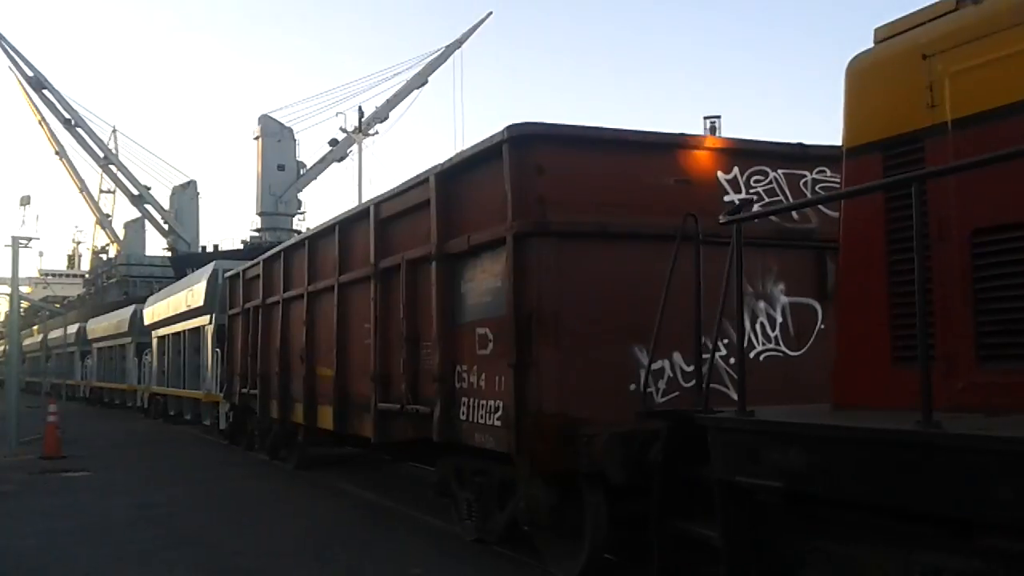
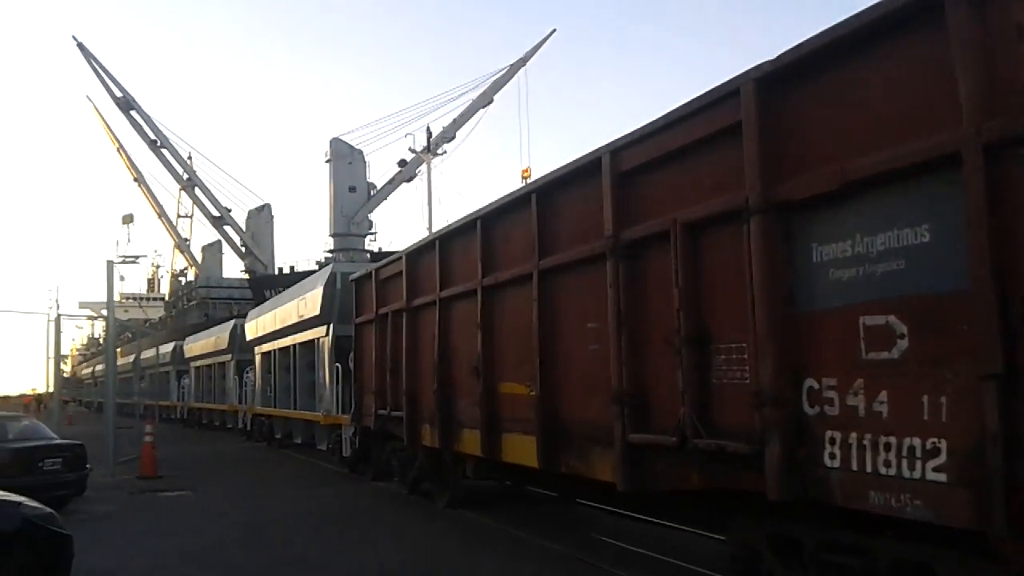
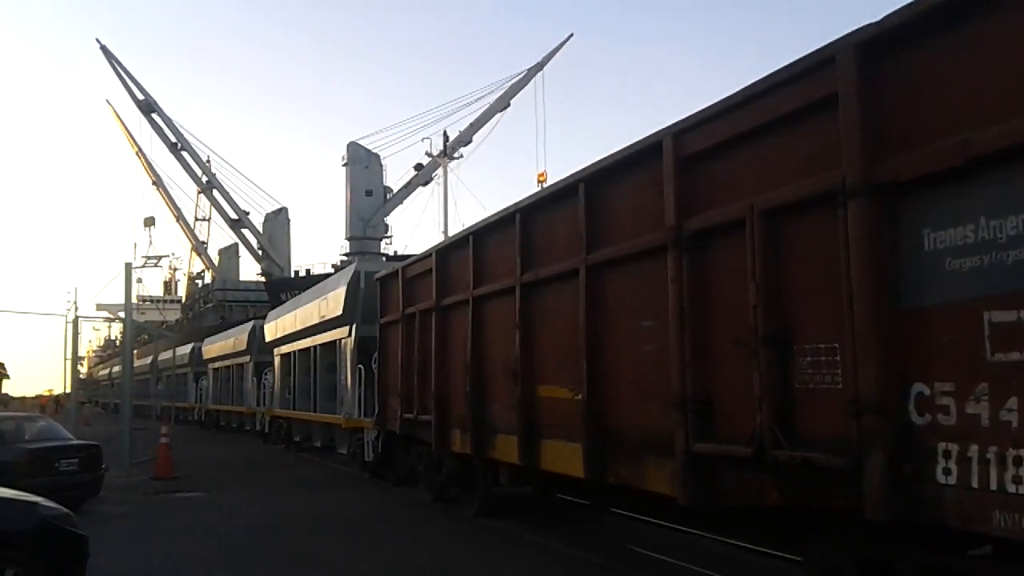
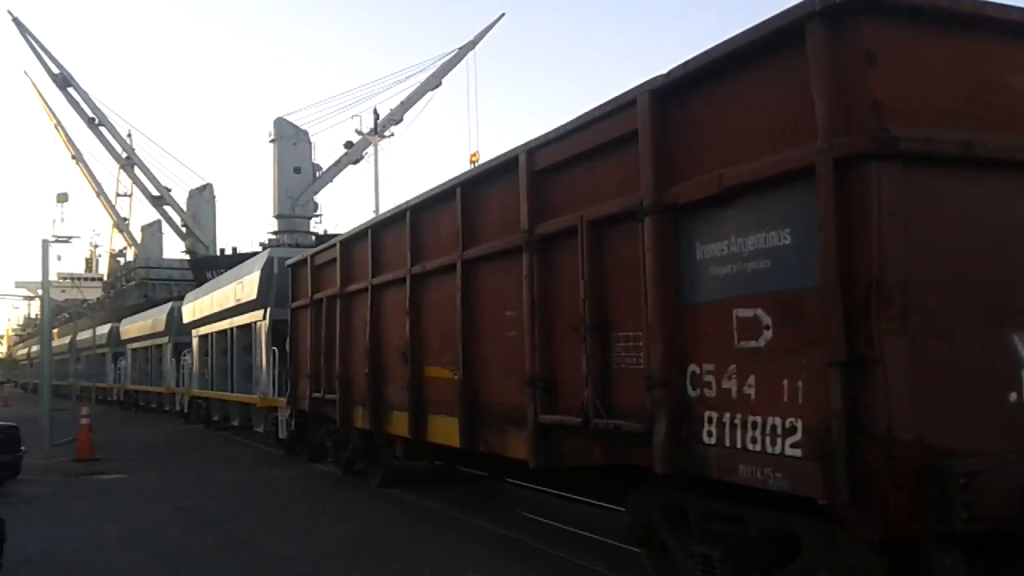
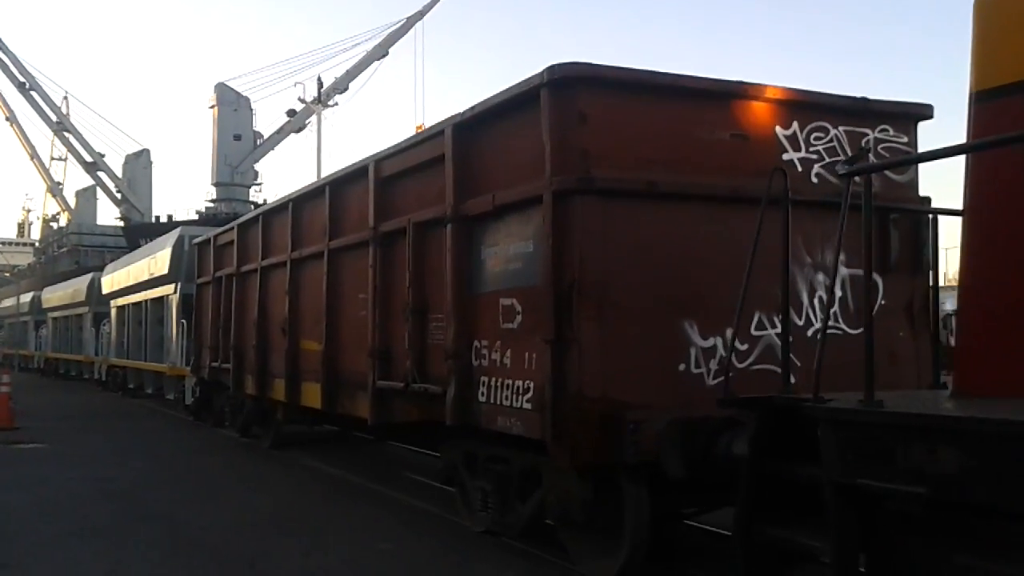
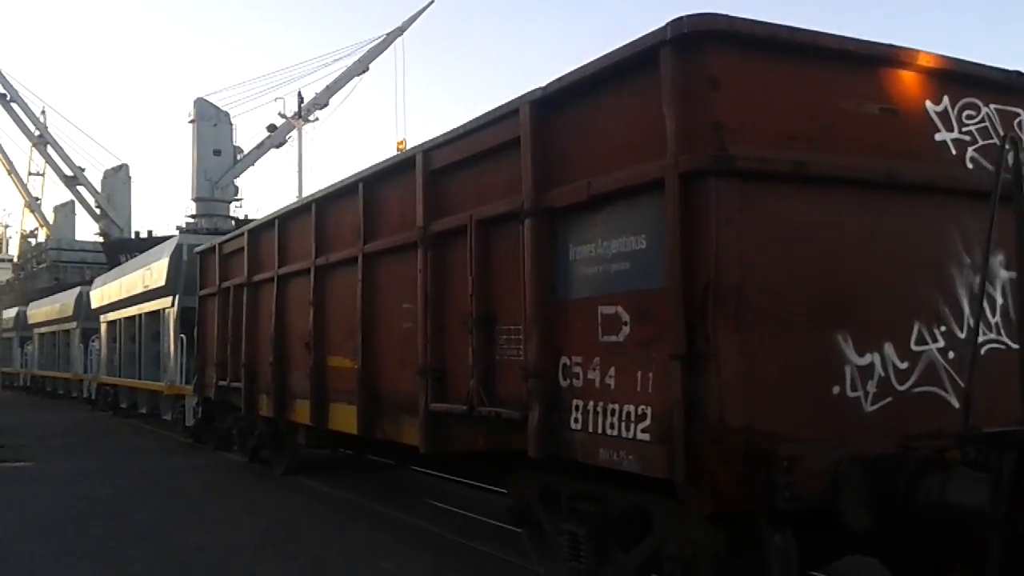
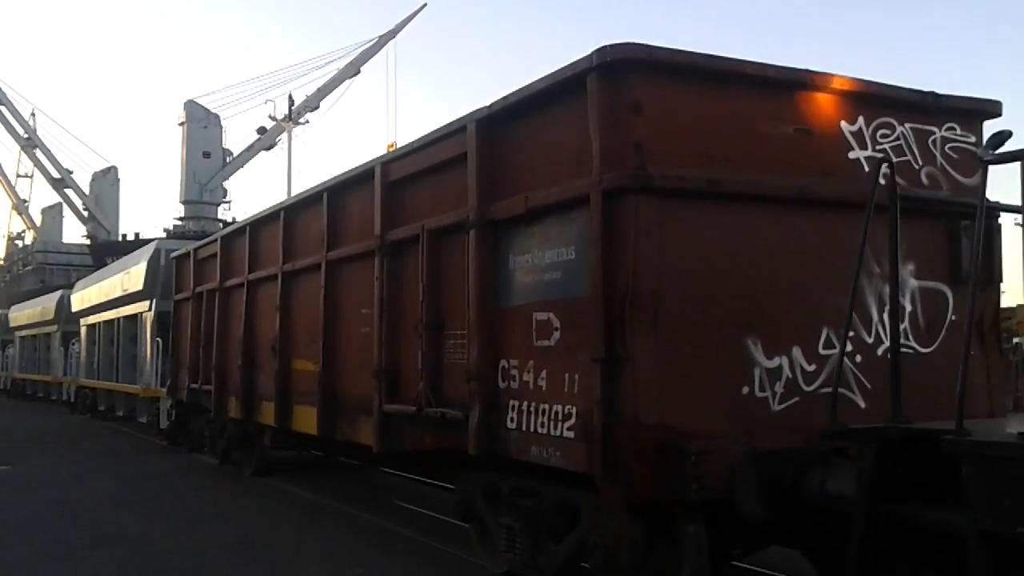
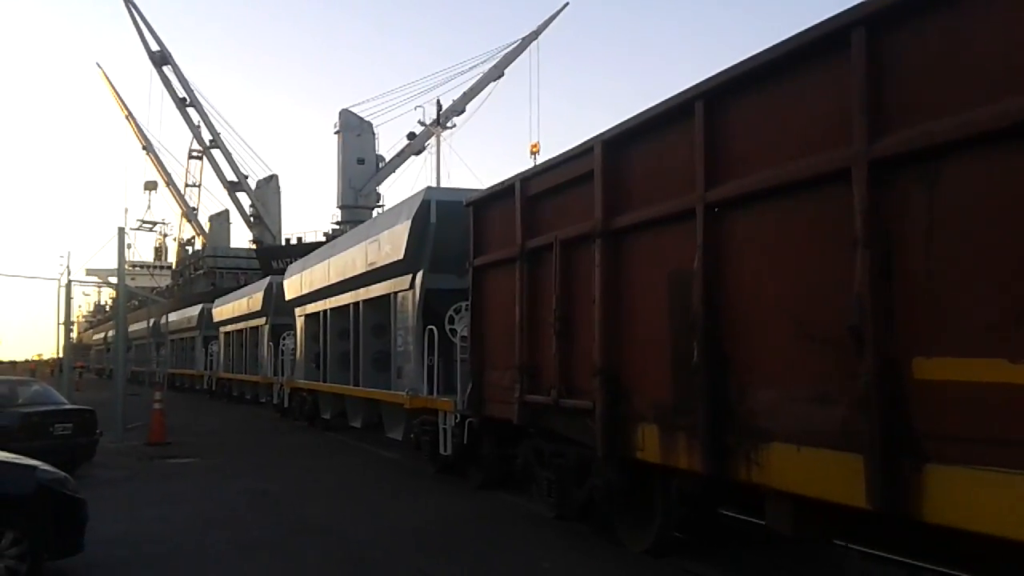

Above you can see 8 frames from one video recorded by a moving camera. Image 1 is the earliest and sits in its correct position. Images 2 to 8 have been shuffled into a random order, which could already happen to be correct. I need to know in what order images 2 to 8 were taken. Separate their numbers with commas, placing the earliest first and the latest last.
5, 7, 6, 4, 2, 3, 8
